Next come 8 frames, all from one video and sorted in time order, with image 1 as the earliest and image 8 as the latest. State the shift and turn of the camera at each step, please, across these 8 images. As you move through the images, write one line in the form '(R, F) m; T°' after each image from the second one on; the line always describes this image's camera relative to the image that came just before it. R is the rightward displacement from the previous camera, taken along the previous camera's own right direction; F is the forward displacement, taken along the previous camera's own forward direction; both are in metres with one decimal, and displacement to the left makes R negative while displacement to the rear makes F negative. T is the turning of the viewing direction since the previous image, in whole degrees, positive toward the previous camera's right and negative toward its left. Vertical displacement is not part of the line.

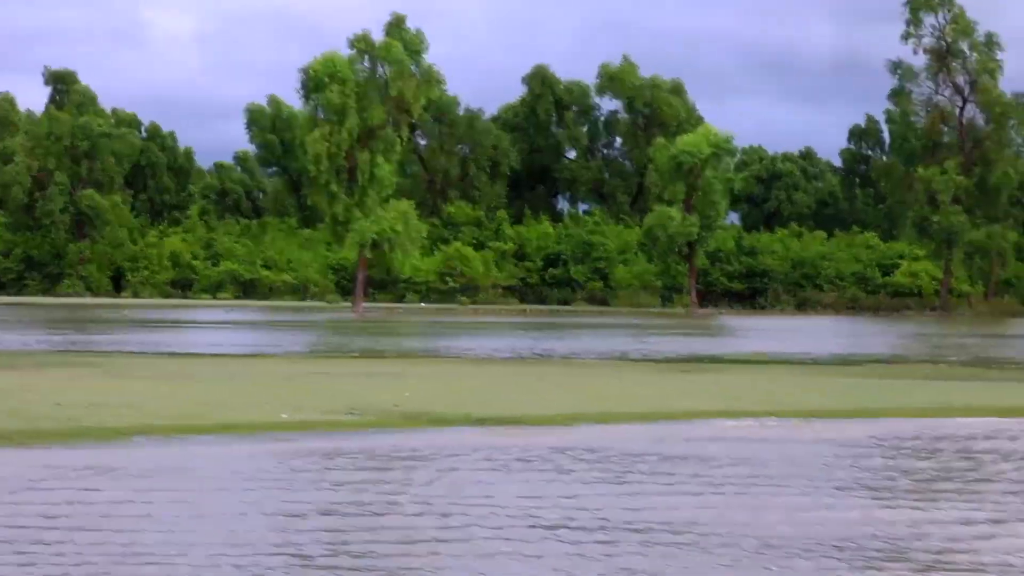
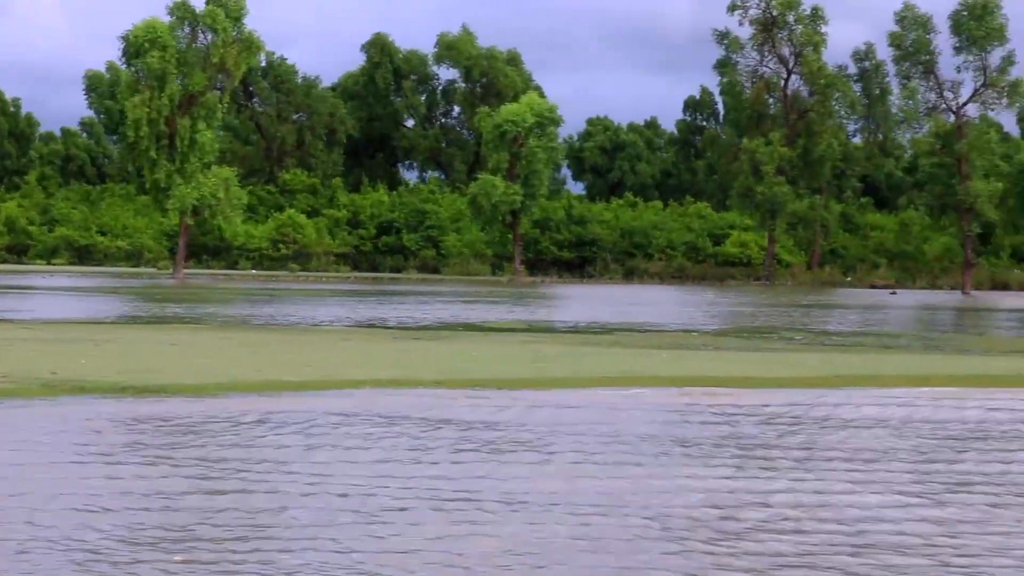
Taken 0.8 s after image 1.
(+3.2, -0.3) m; +2°
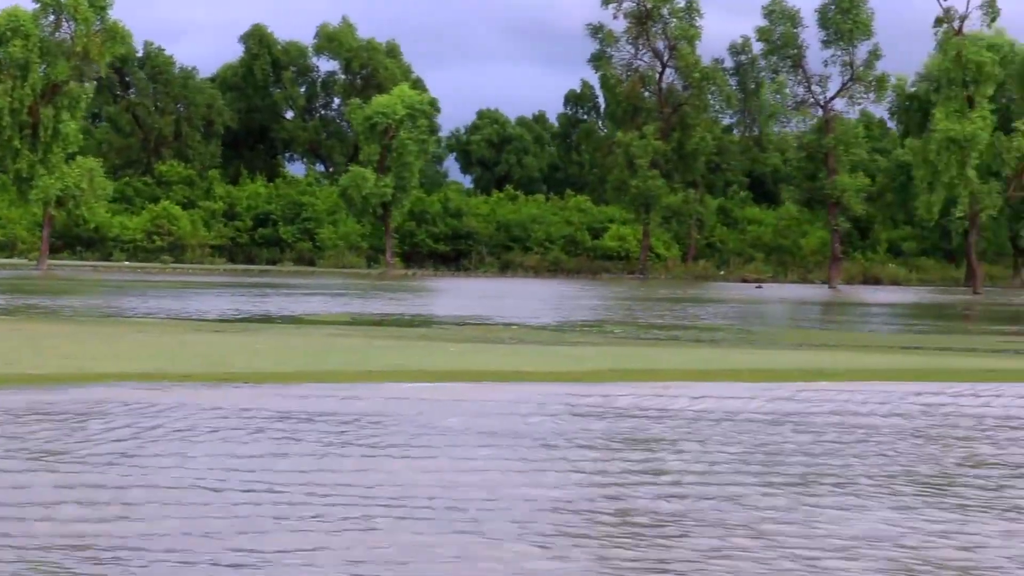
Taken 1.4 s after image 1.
(+2.4, +0.1) m; +1°
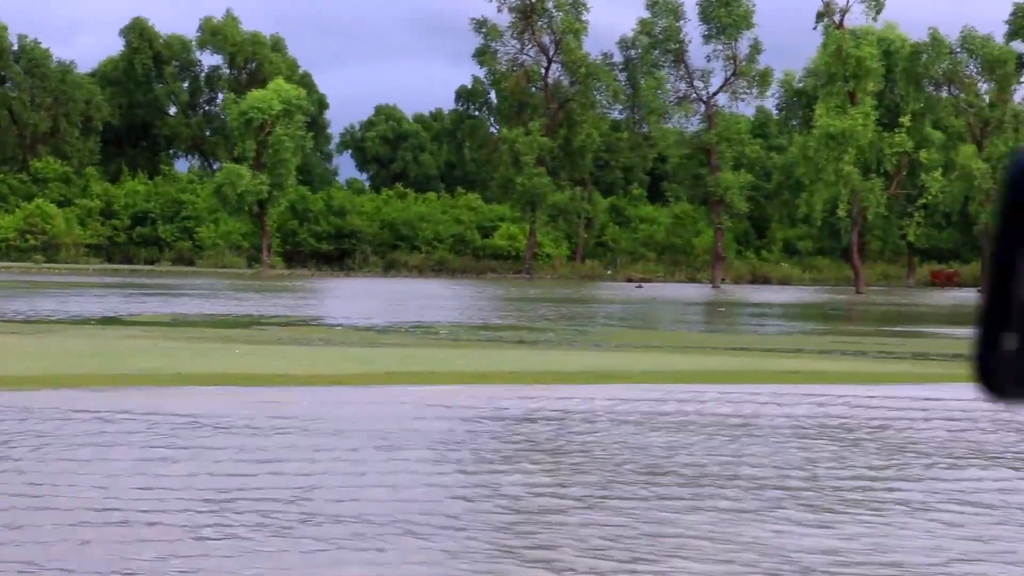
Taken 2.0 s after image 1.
(+2.4, +1.0) m; +1°
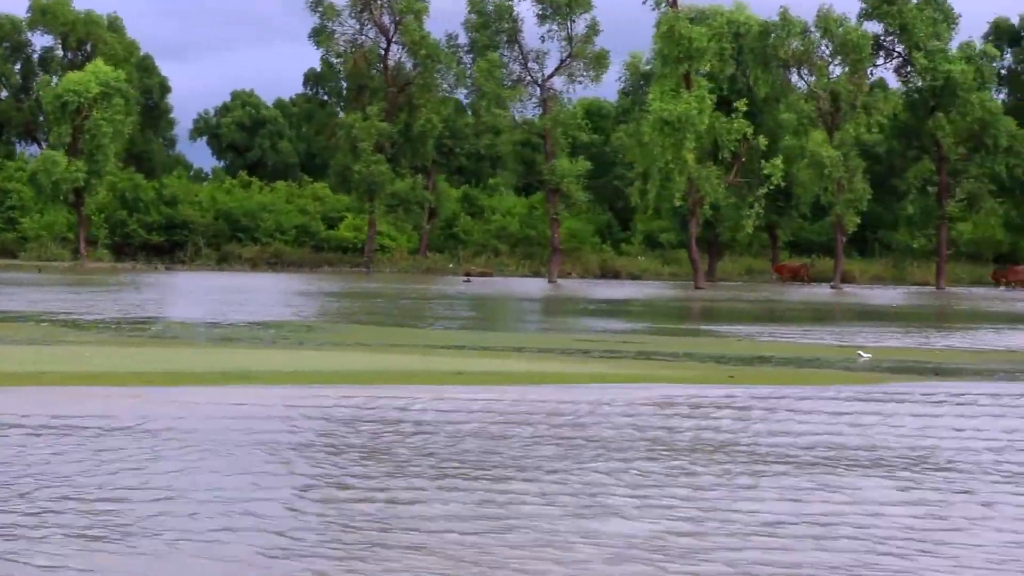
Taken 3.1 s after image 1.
(+4.0, +2.2) m; 0°
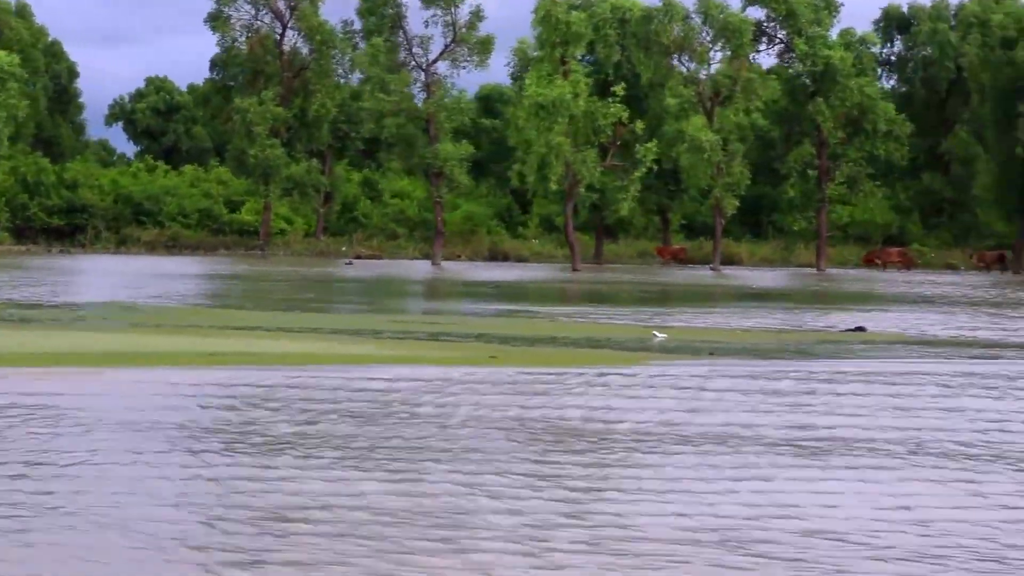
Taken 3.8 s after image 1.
(+2.7, -0.6) m; 0°
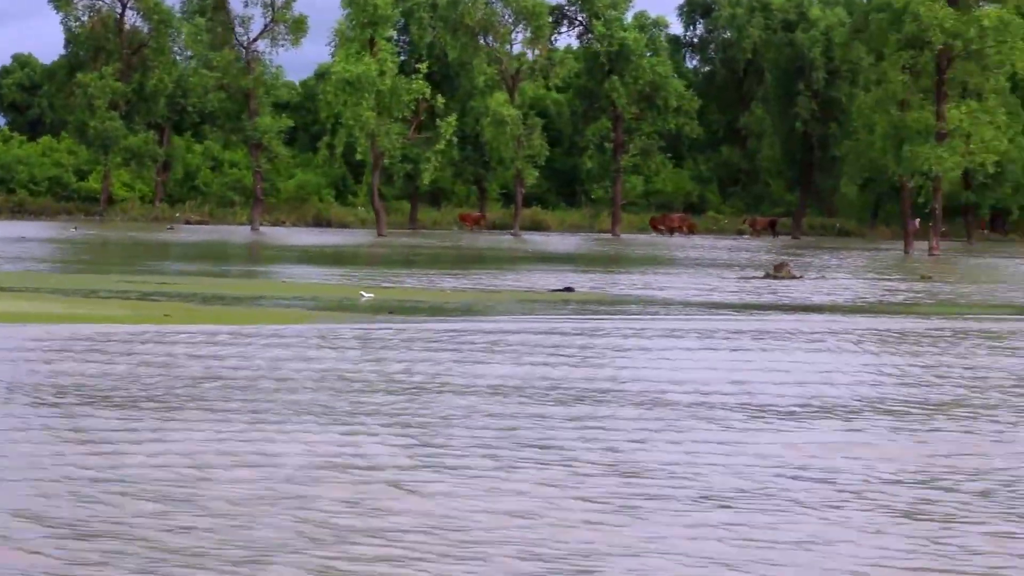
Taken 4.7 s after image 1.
(+3.8, -2.9) m; +1°
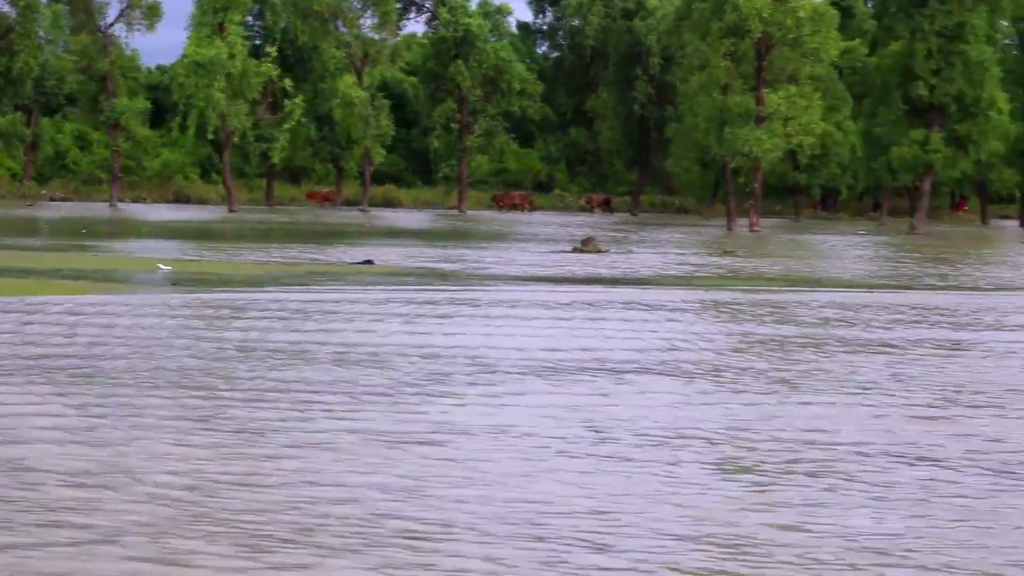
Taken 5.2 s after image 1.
(+2.9, -1.9) m; +1°
